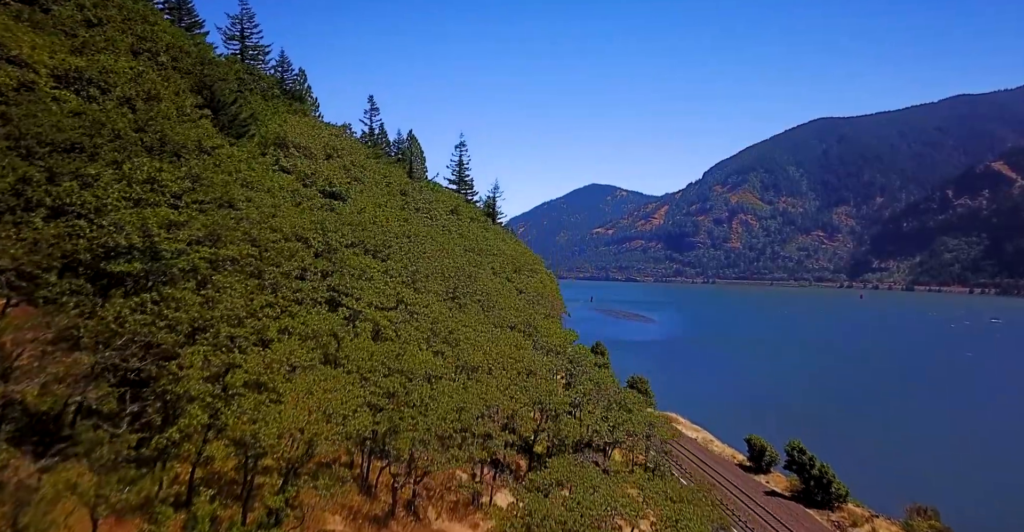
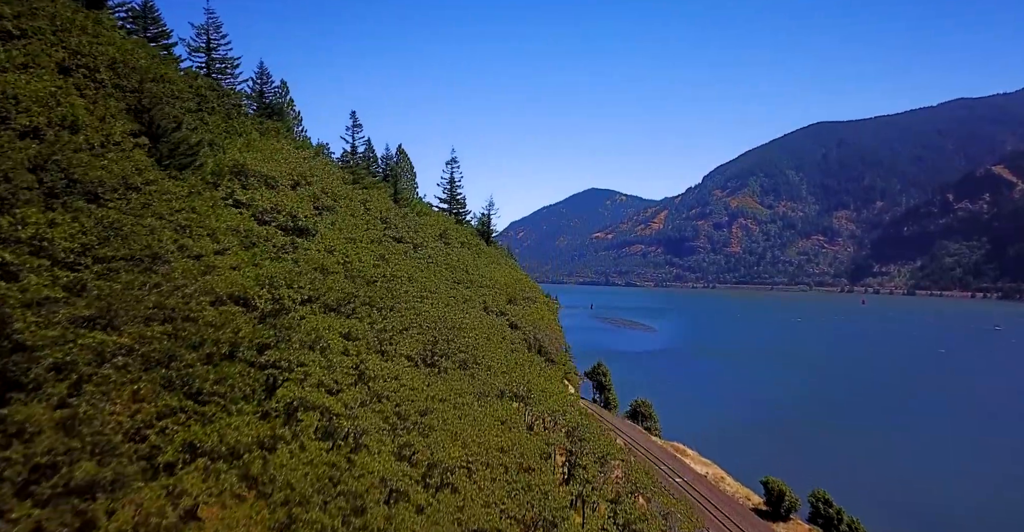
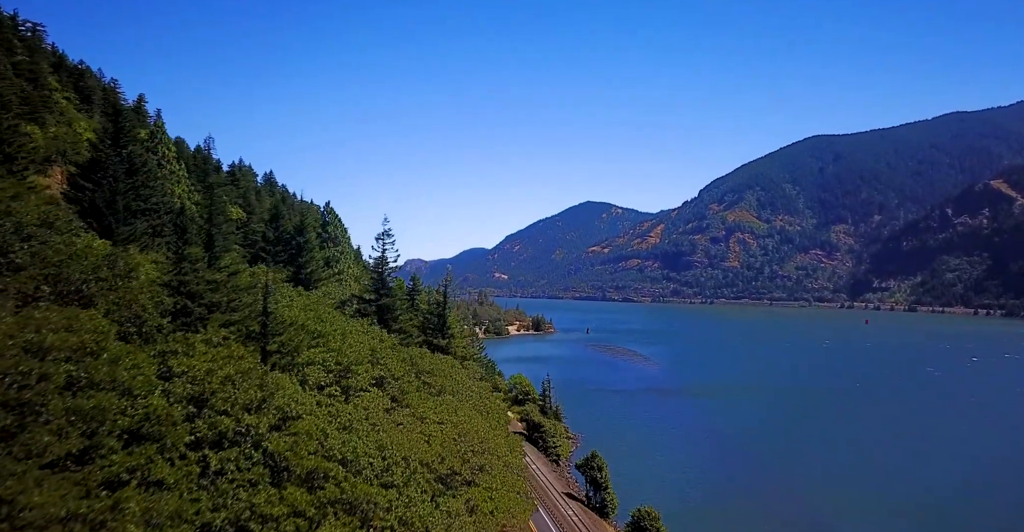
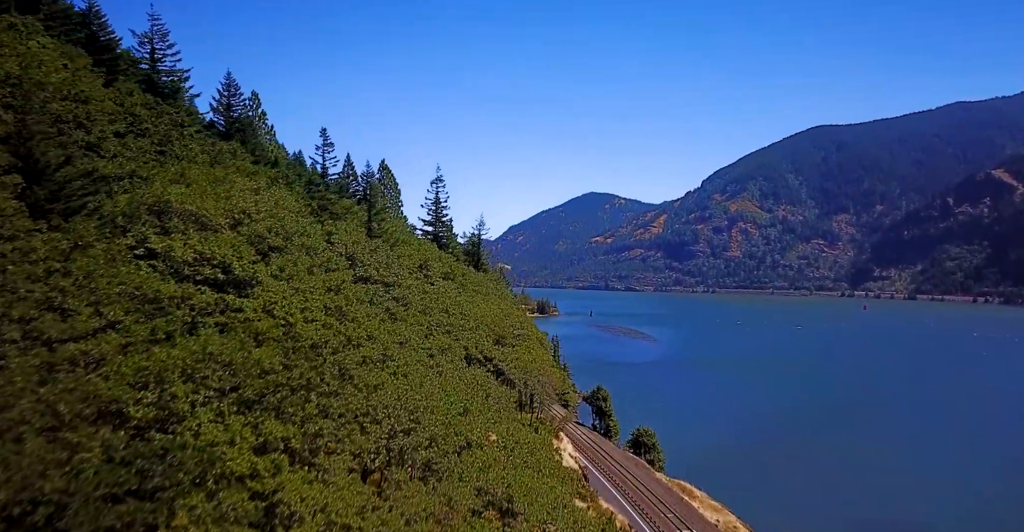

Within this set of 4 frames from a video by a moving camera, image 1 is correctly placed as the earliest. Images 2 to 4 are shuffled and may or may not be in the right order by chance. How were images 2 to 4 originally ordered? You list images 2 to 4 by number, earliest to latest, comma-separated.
2, 4, 3
